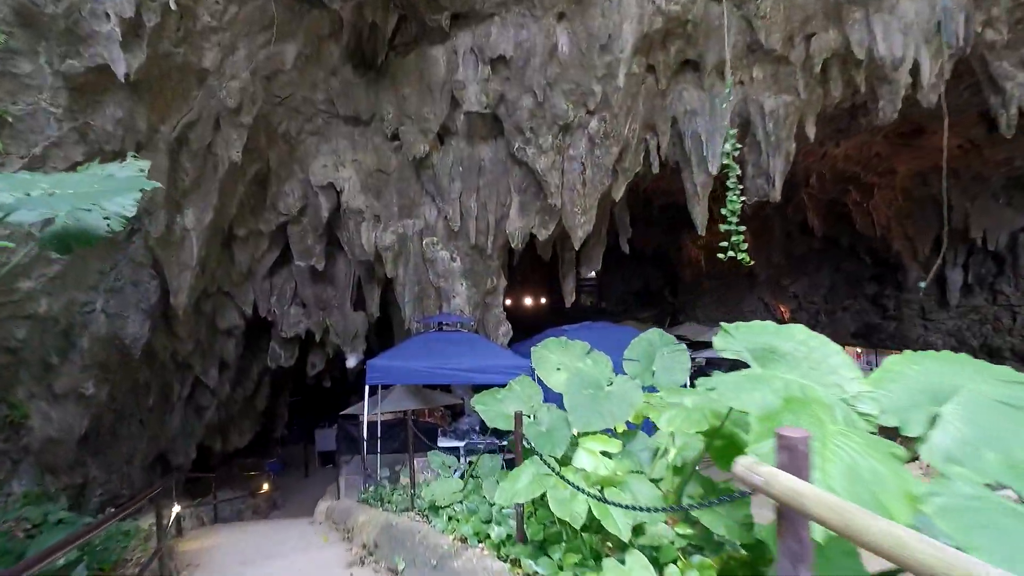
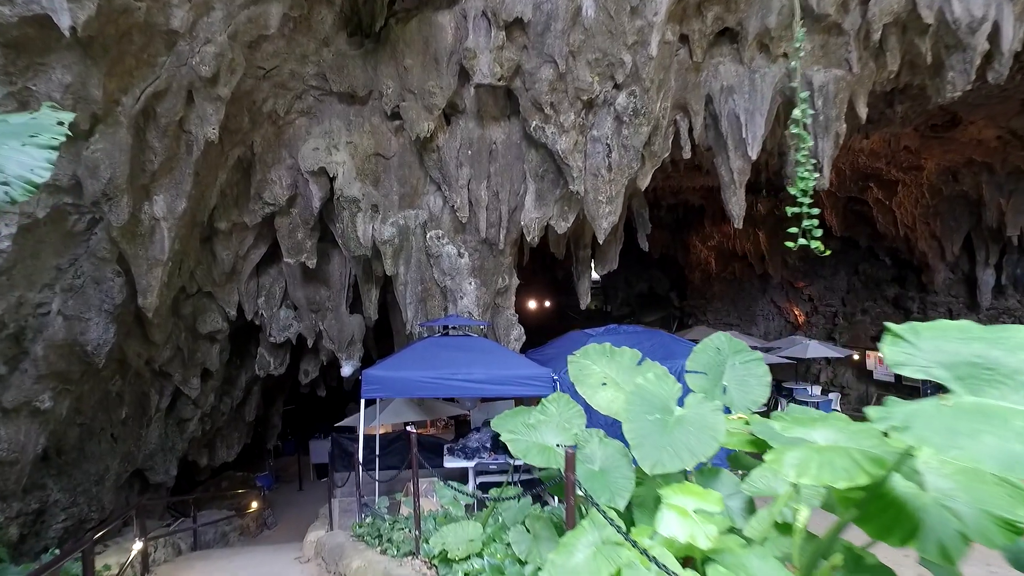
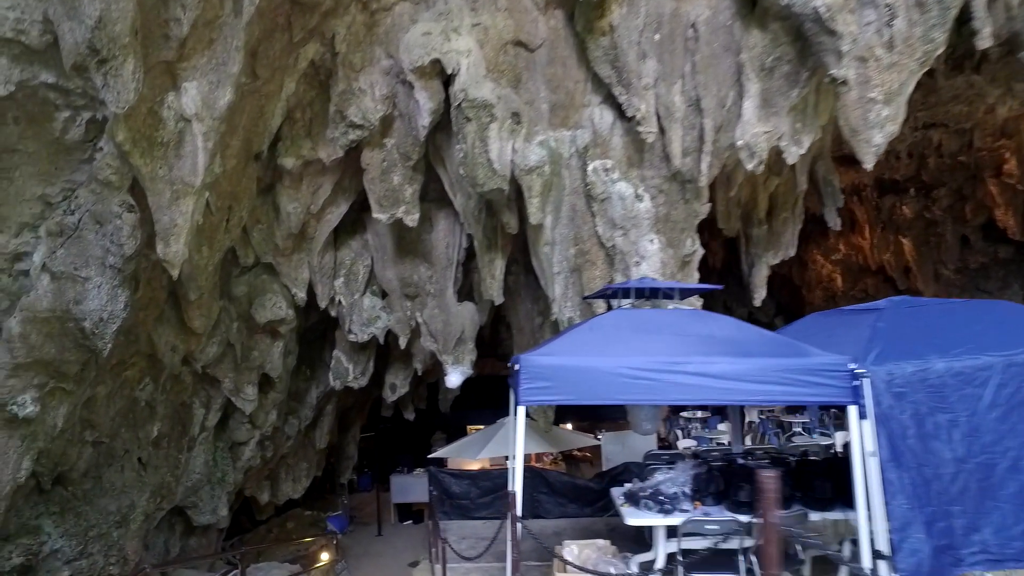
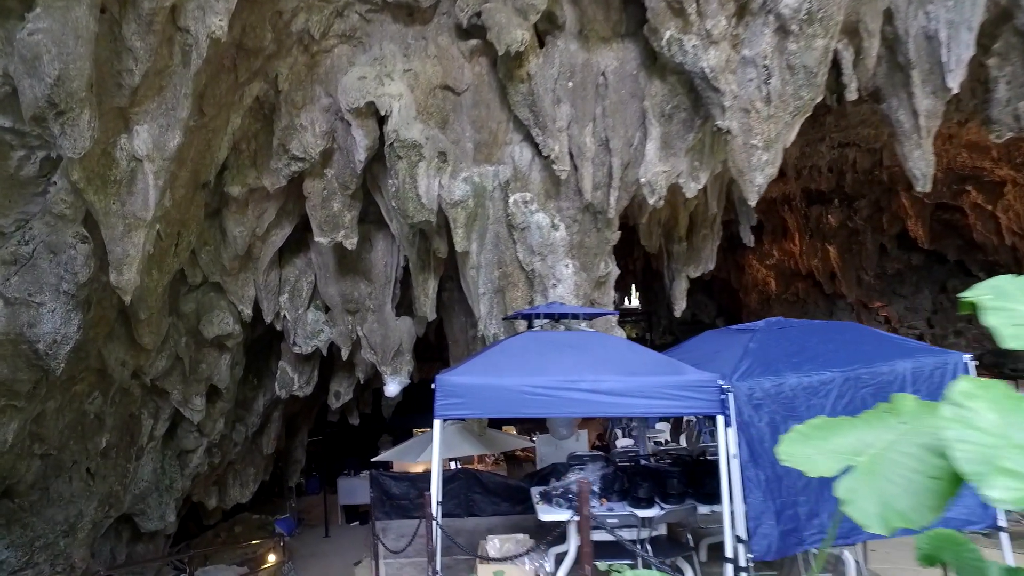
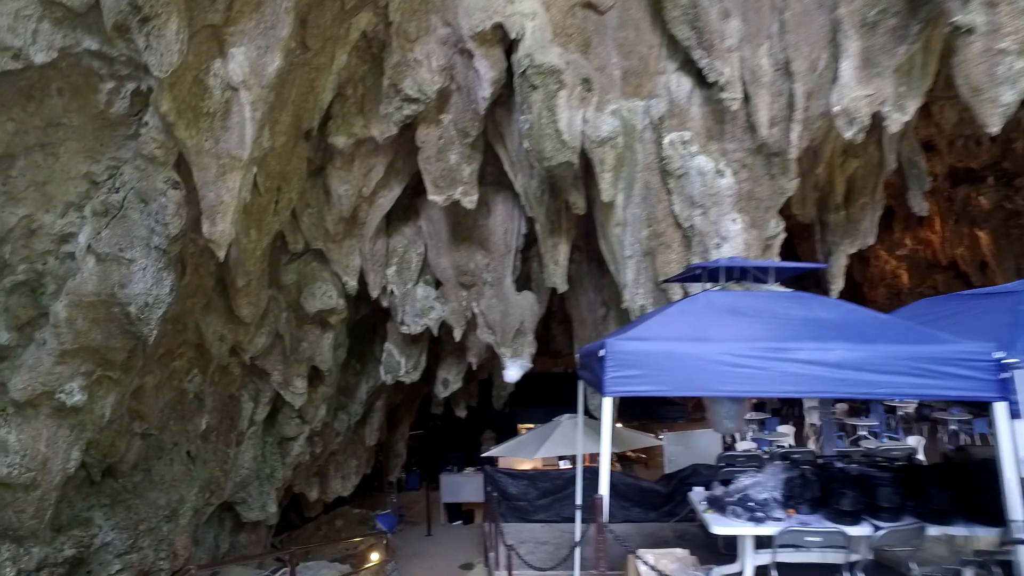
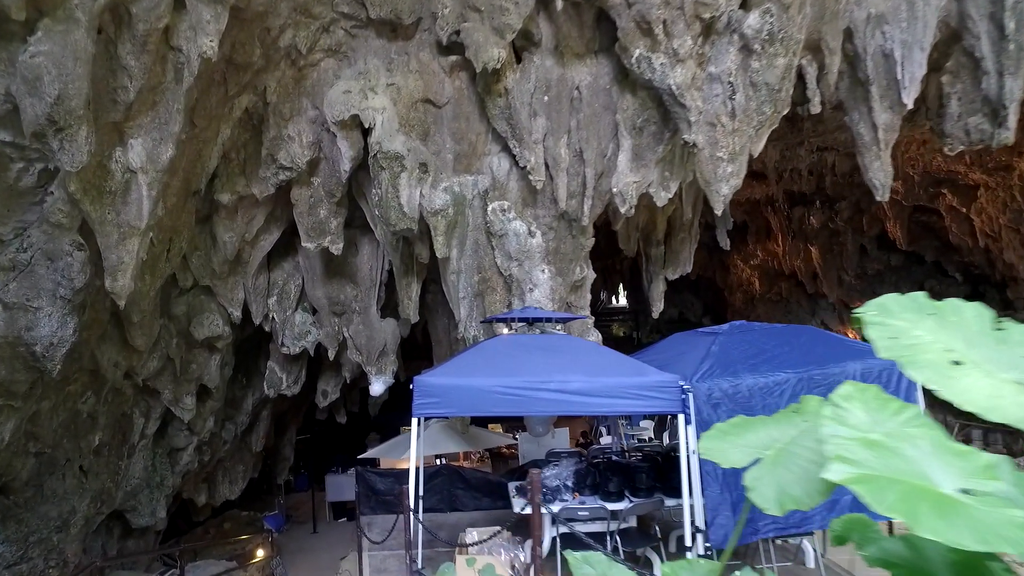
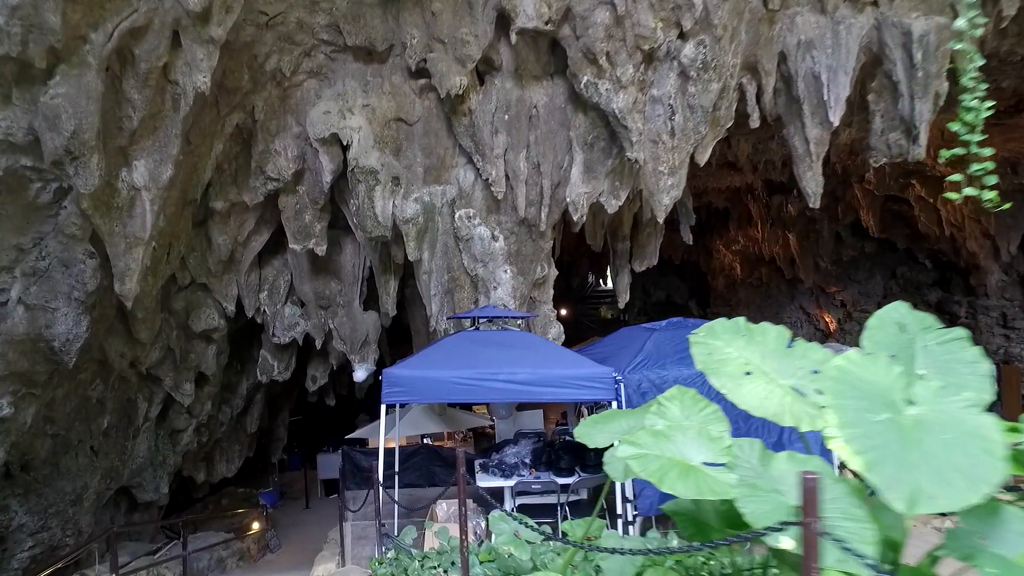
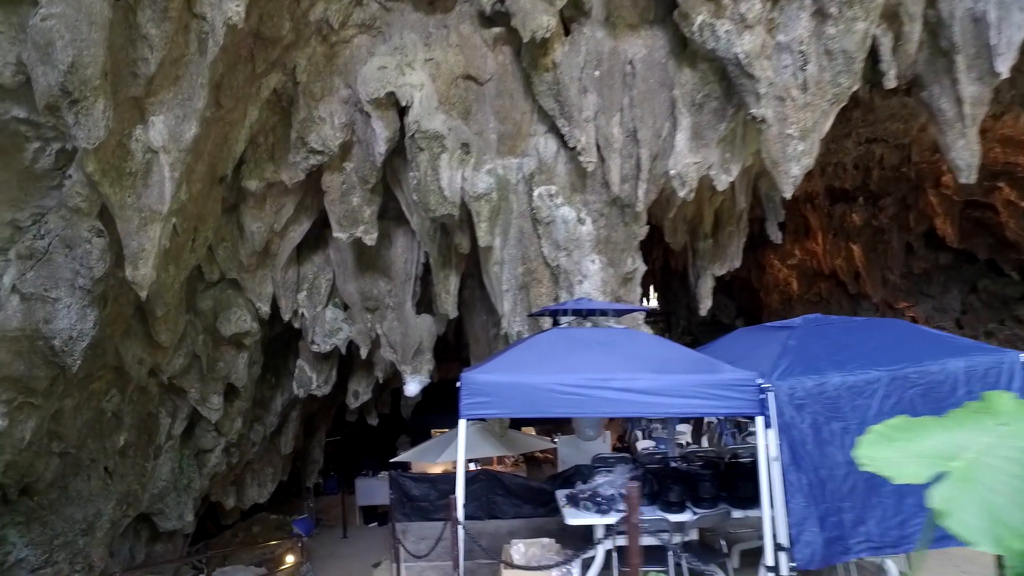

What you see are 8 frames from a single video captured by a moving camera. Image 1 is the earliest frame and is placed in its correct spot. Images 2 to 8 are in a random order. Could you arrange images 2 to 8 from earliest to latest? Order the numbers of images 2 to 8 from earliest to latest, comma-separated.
2, 7, 6, 4, 8, 3, 5
